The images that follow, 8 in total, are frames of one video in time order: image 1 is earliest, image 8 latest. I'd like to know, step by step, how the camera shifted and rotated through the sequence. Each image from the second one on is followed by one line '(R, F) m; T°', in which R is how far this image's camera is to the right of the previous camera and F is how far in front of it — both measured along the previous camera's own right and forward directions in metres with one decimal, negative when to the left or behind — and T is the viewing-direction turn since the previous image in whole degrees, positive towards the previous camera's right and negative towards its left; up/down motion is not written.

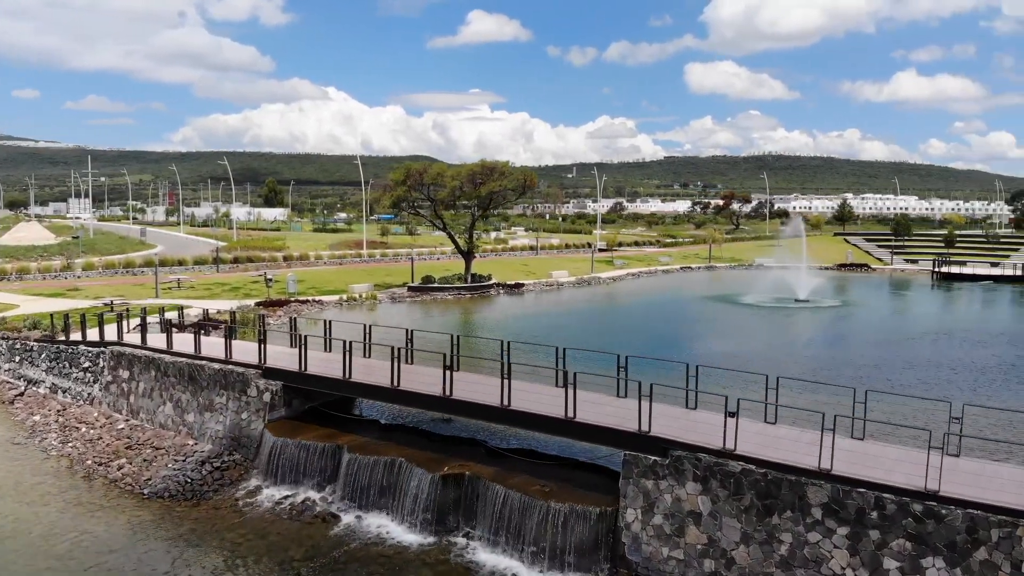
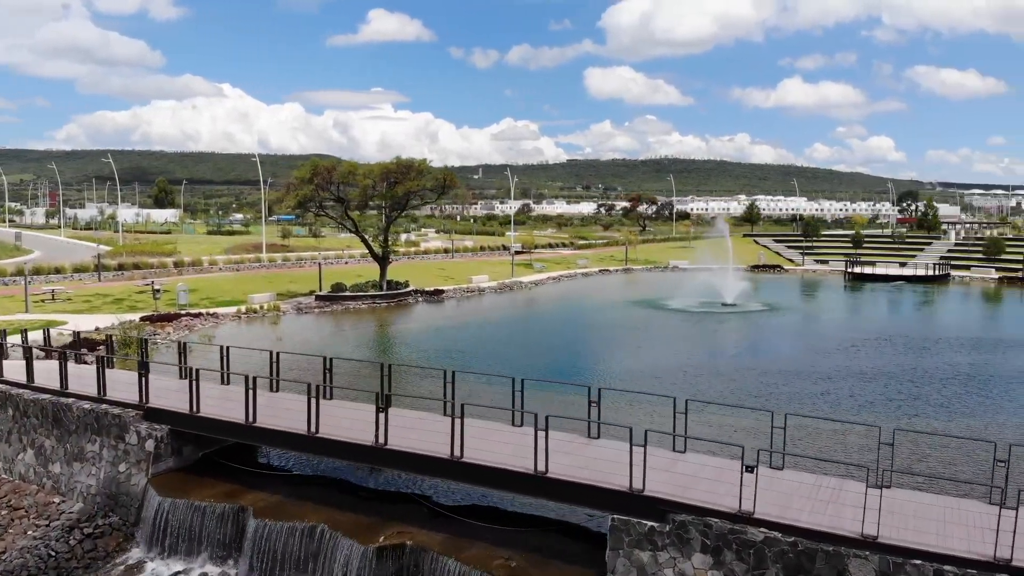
(-0.6, +2.9) m; +6°
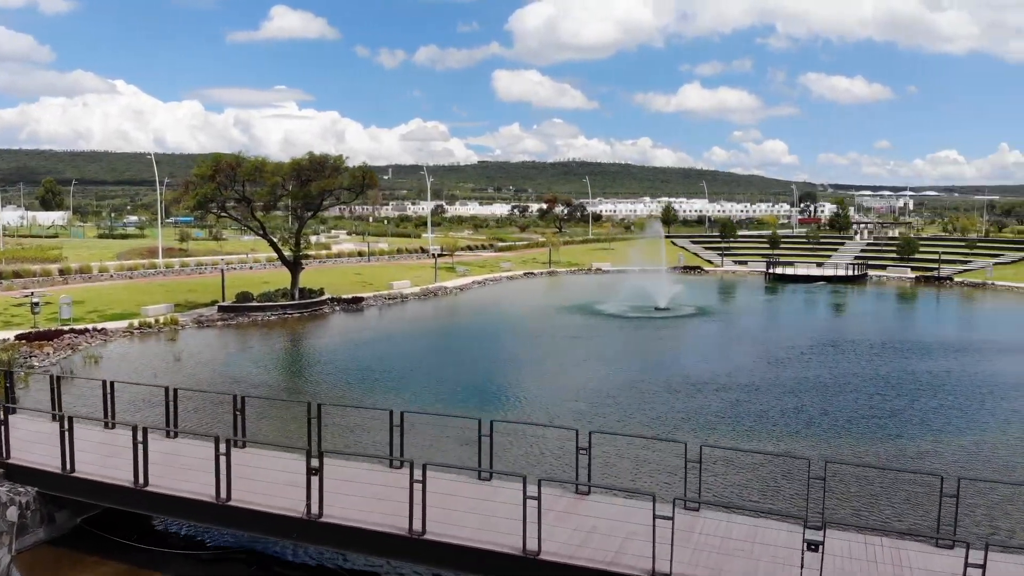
(-0.6, +2.6) m; +6°
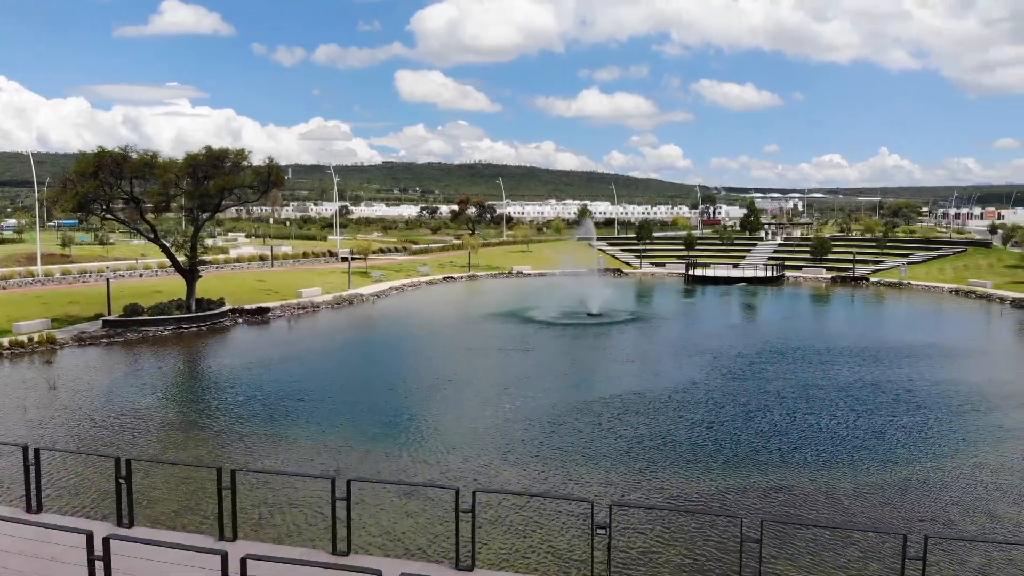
(-0.7, +2.7) m; +6°
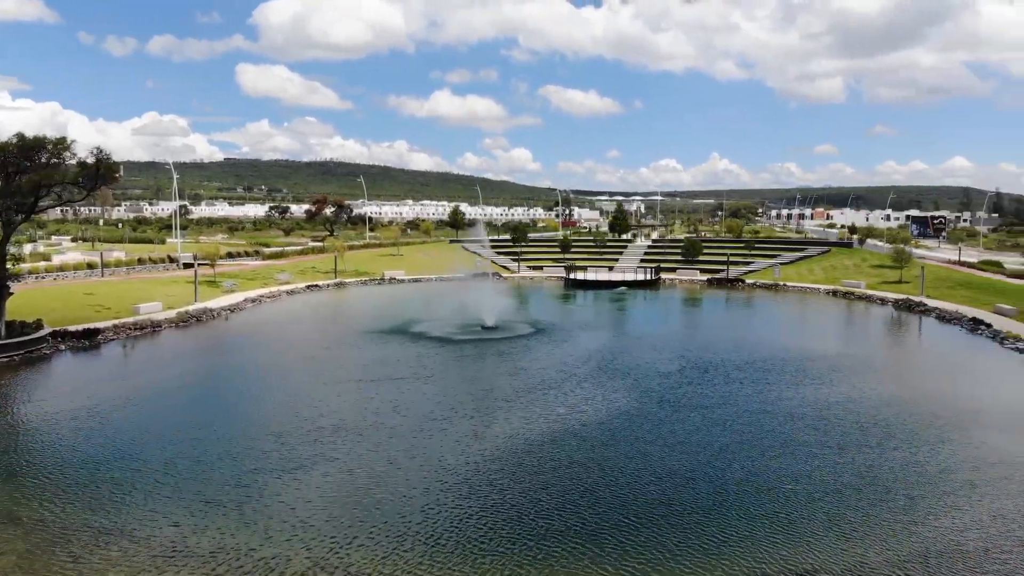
(-1.0, +4.1) m; +9°
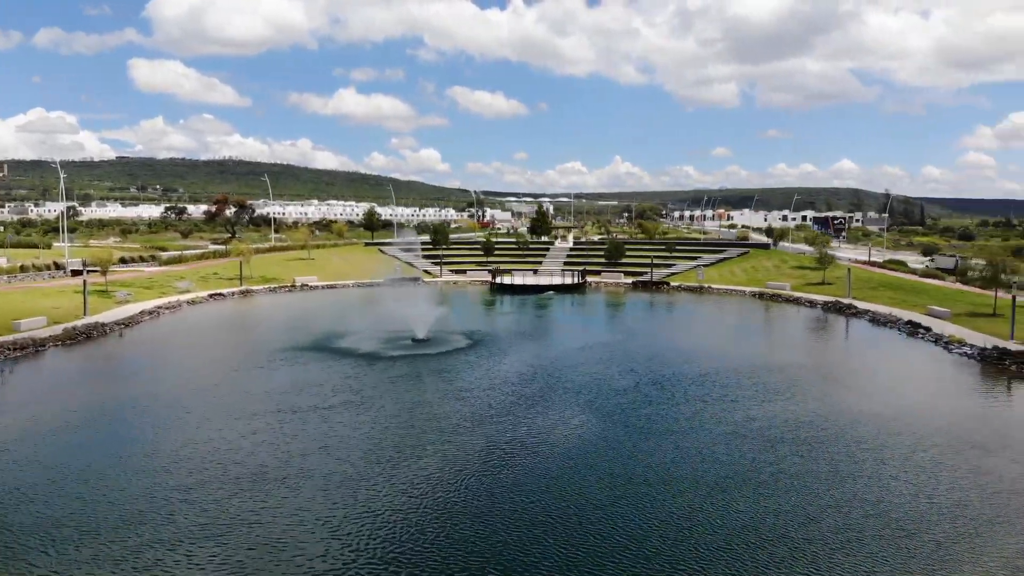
(-0.8, +2.5) m; +6°
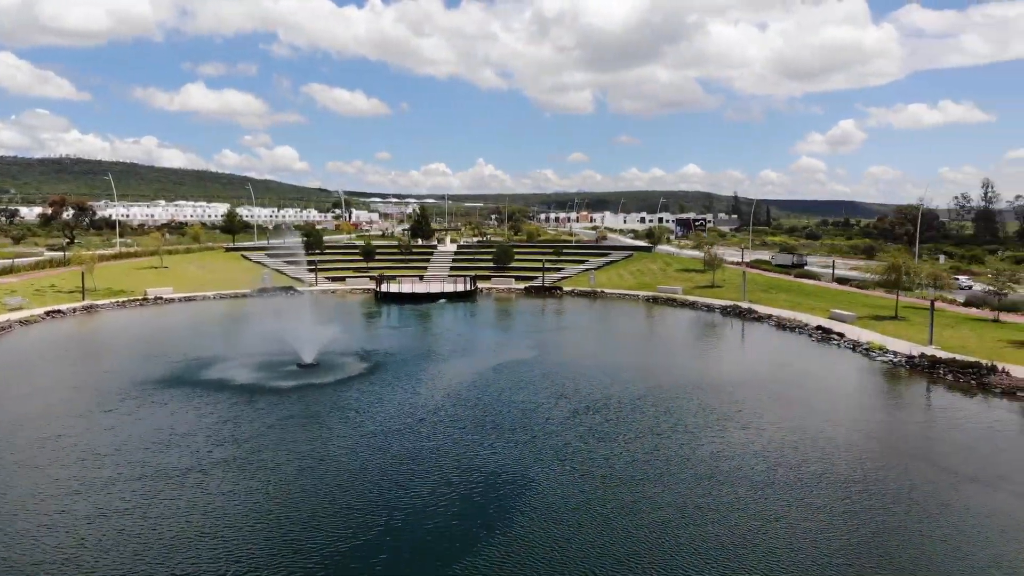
(-1.1, +3.7) m; +9°
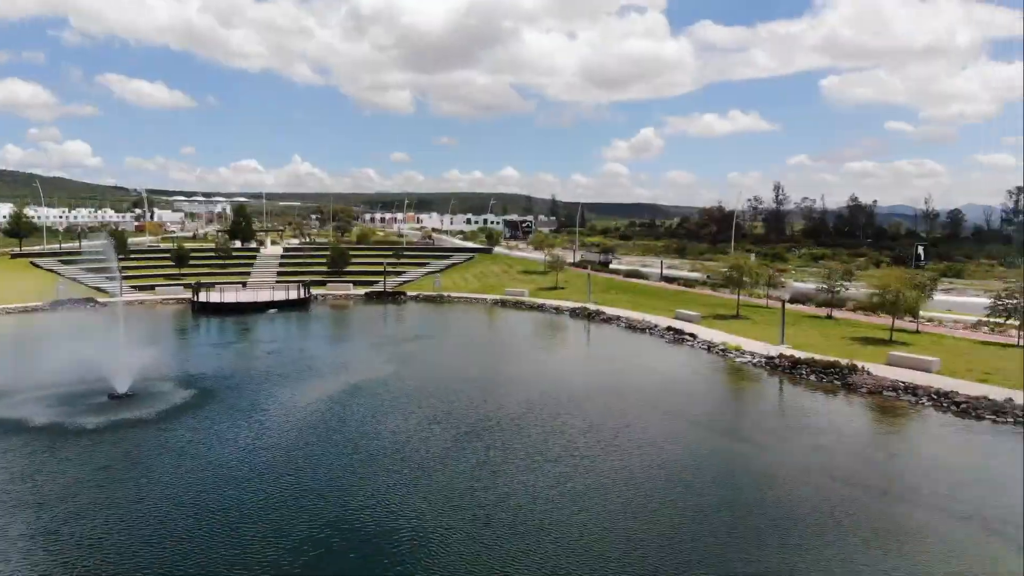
(-0.9, +2.6) m; +11°
